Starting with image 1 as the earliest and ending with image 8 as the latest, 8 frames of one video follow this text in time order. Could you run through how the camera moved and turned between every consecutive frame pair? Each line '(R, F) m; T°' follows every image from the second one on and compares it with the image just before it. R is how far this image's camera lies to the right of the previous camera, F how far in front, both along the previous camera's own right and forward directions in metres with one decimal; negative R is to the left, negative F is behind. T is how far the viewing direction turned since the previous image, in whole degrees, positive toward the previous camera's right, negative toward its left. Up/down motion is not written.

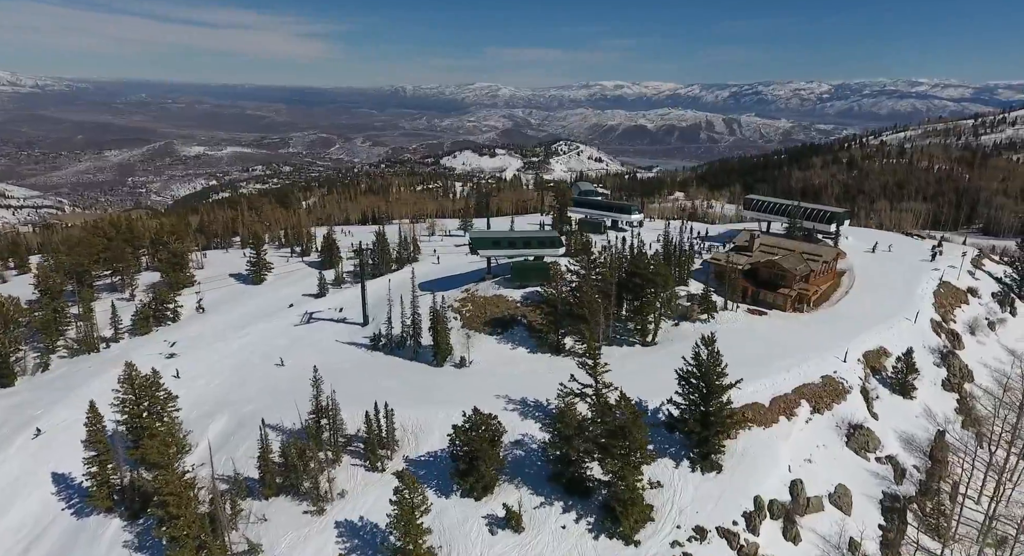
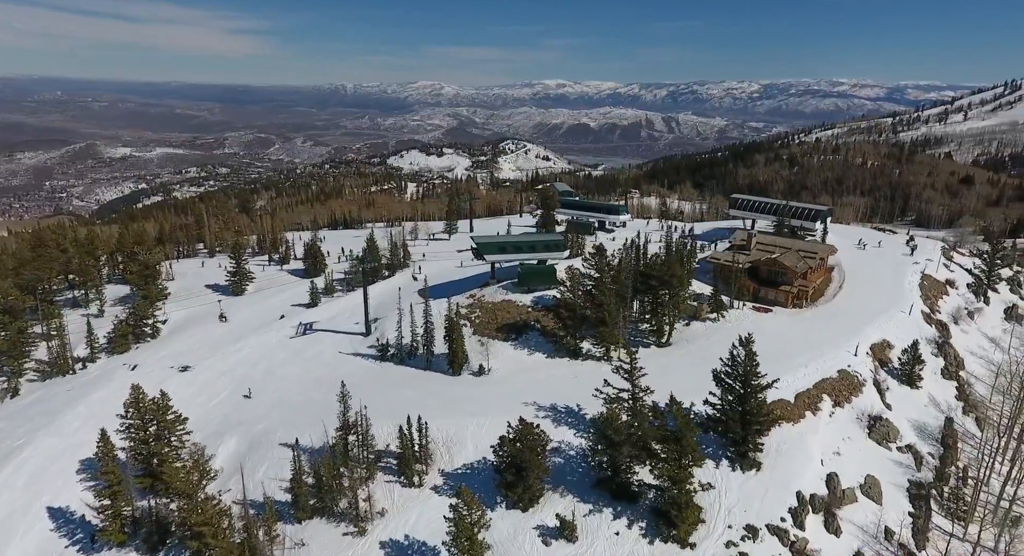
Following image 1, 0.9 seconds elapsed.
(-4.9, +0.5) m; +5°
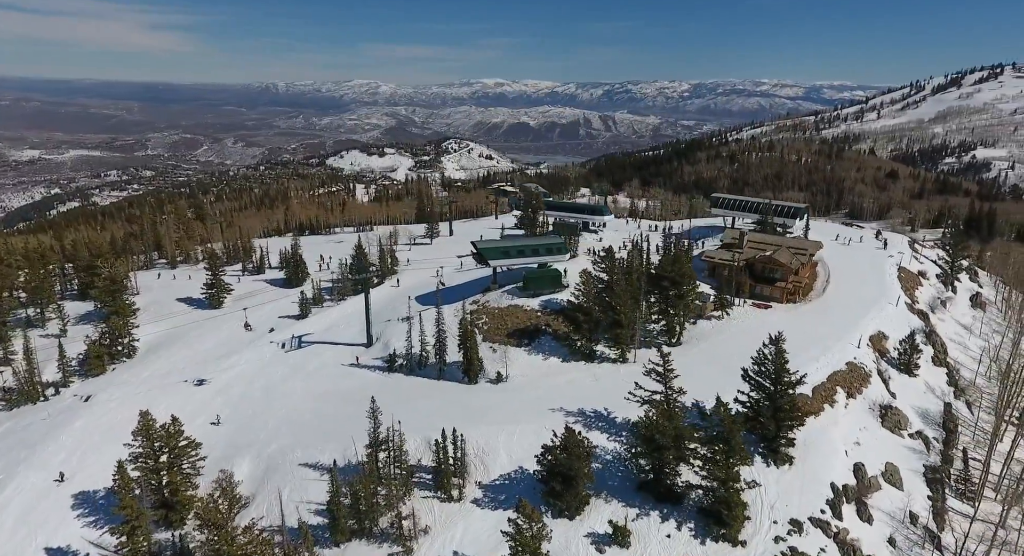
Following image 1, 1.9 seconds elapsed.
(-5.0, +0.6) m; +6°
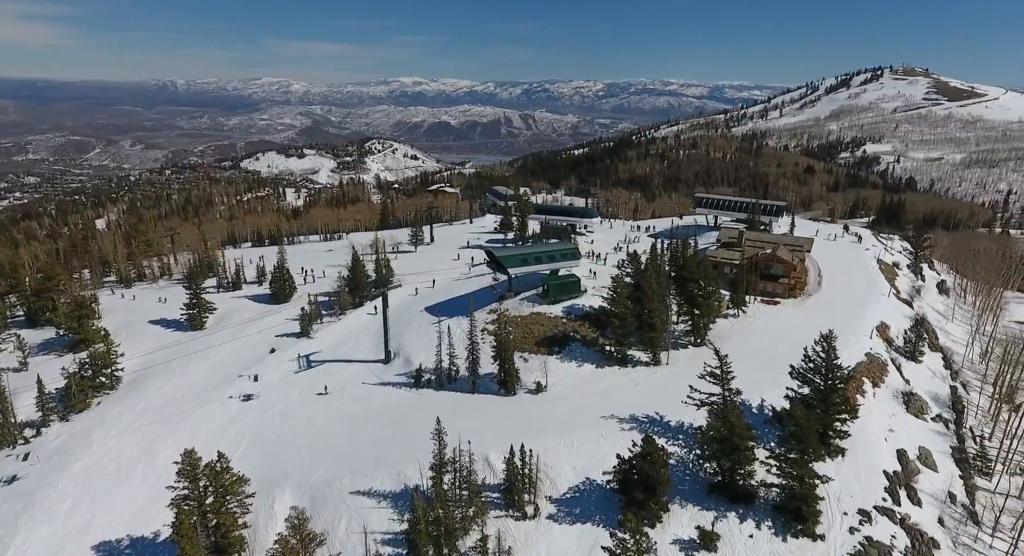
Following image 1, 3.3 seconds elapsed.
(-7.5, +1.1) m; +7°
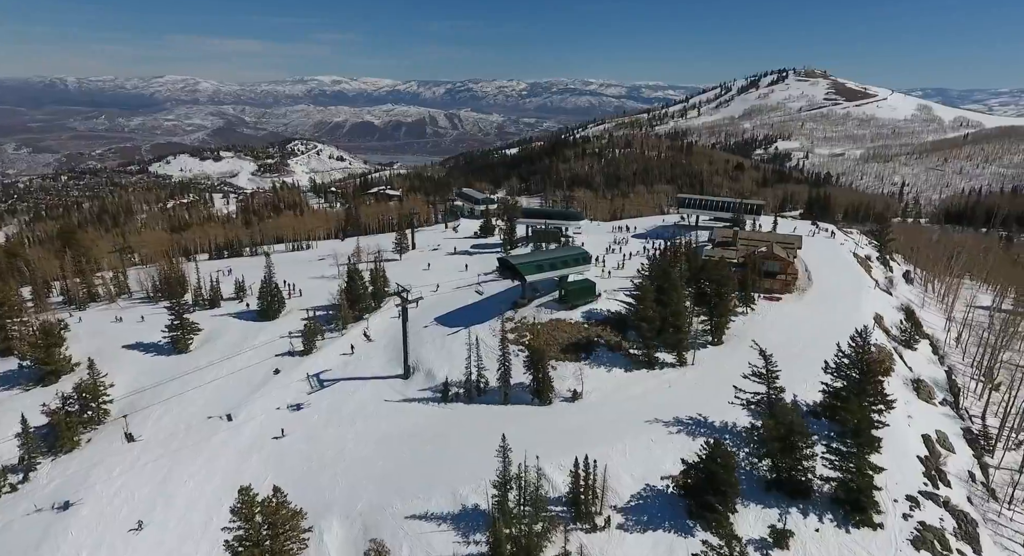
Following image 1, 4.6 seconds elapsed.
(-6.8, +1.1) m; +7°
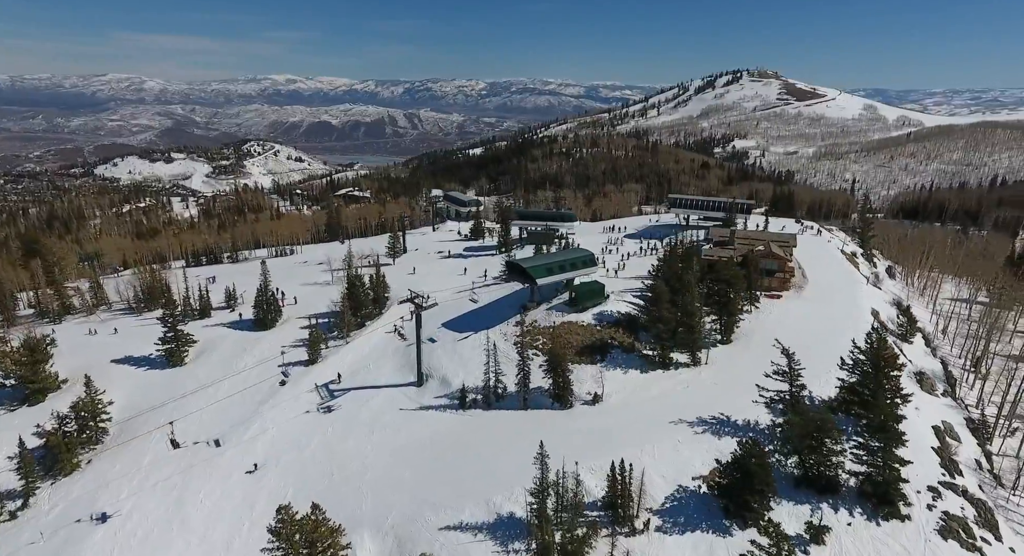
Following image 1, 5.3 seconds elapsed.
(-3.7, +0.5) m; +4°
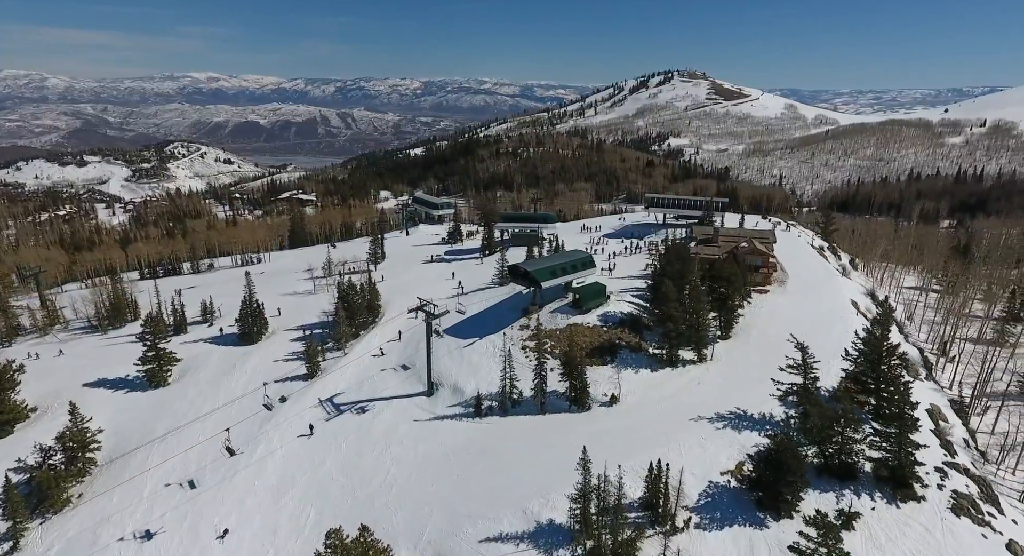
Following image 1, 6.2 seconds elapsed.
(-4.9, +0.7) m; +6°
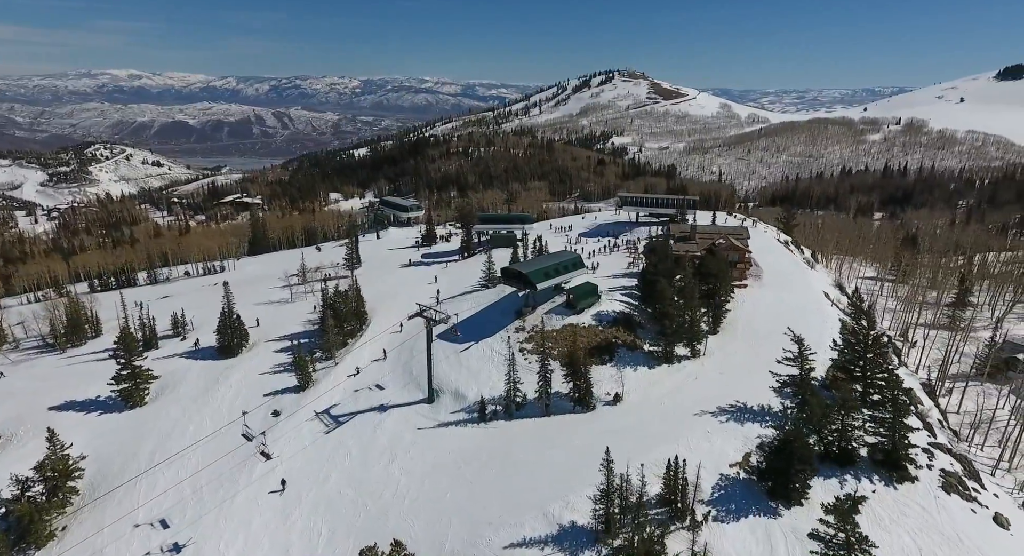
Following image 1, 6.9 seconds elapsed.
(-3.6, +0.5) m; +5°
